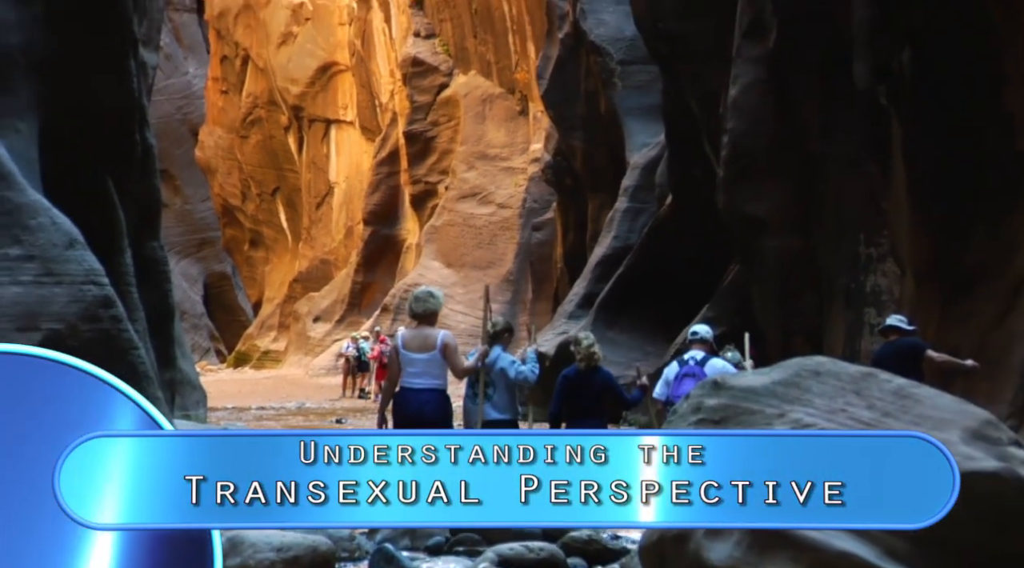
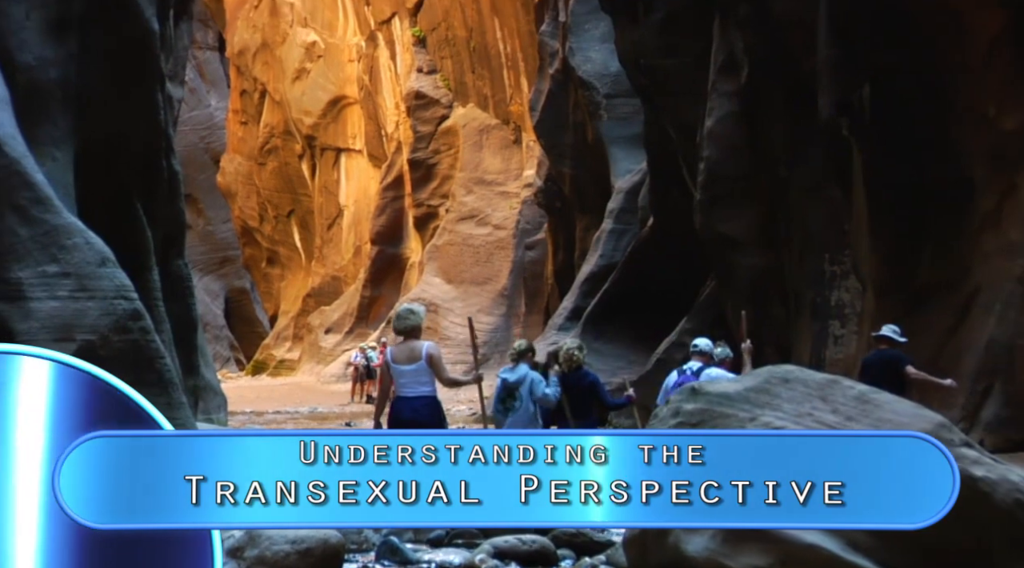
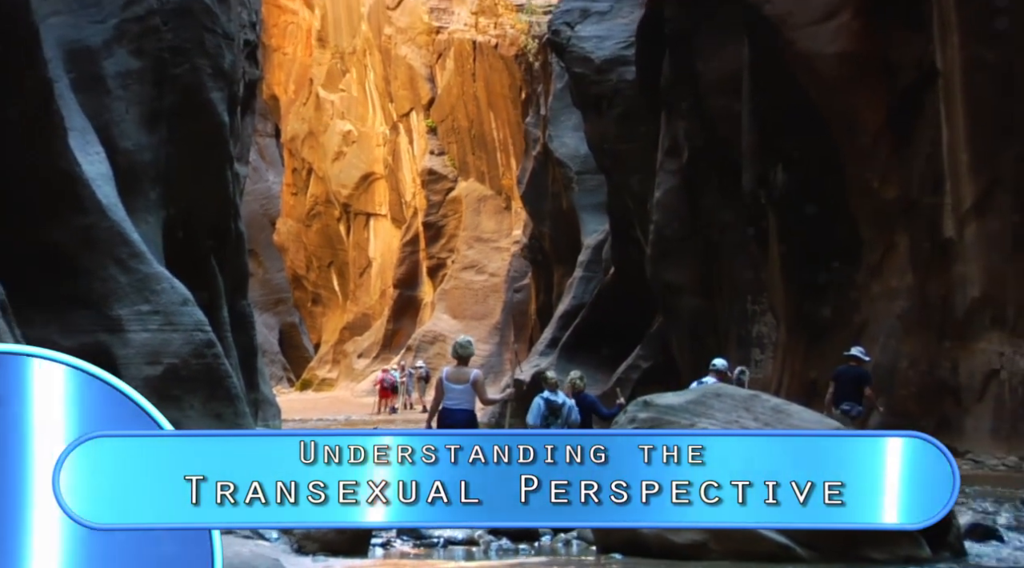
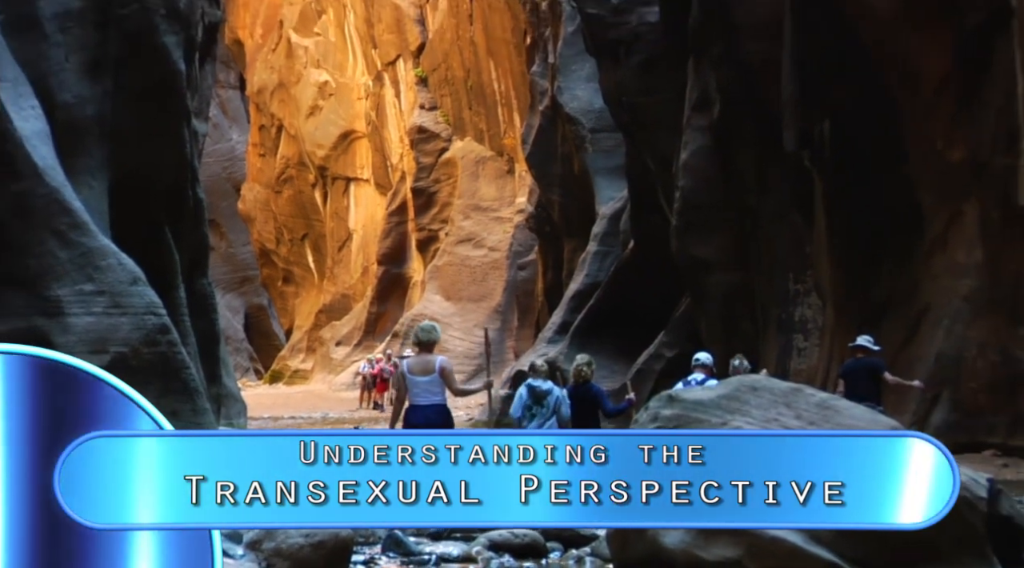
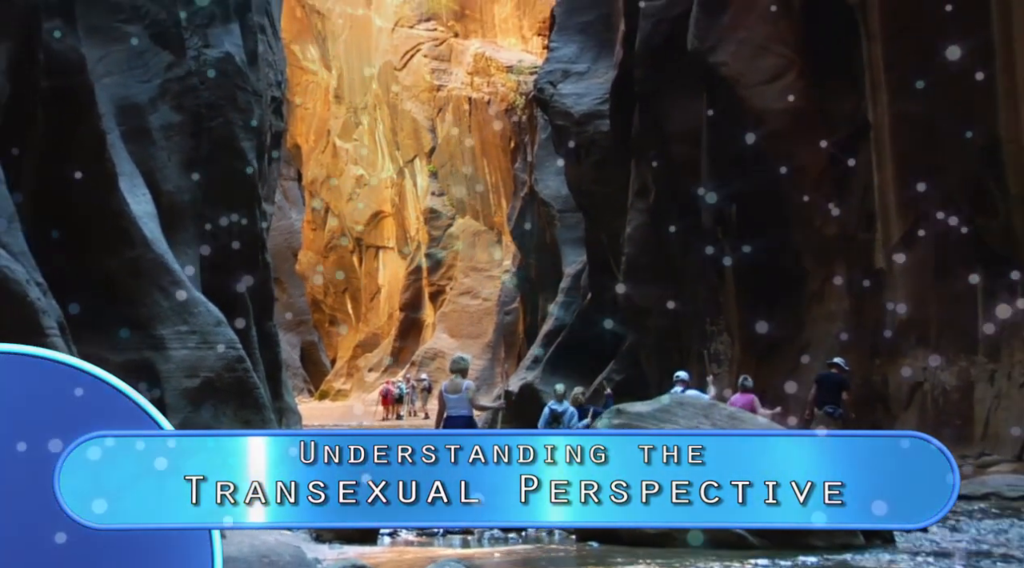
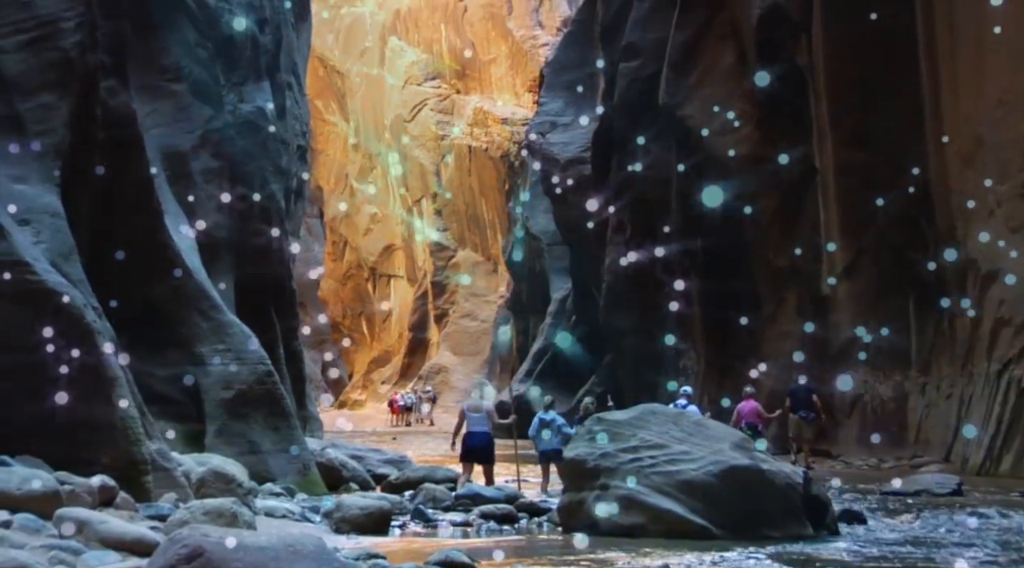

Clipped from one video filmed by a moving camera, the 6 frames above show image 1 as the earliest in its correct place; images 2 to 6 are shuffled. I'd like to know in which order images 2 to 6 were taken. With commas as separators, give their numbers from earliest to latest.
2, 4, 3, 5, 6
